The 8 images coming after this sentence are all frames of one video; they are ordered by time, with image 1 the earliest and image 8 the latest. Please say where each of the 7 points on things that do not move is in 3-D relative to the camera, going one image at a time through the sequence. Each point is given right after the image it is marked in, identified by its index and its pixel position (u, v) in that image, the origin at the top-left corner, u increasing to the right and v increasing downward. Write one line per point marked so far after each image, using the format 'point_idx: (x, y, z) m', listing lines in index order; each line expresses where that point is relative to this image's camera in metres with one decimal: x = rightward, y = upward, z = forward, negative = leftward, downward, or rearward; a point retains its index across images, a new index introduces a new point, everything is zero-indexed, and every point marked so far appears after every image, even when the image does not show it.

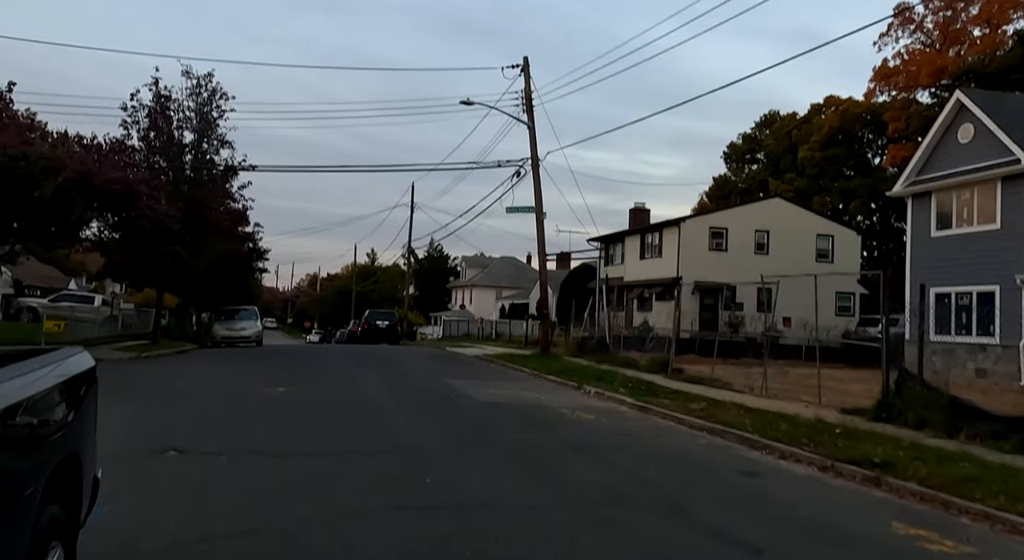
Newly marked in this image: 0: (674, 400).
0: (+3.4, -2.5, +16.1) m
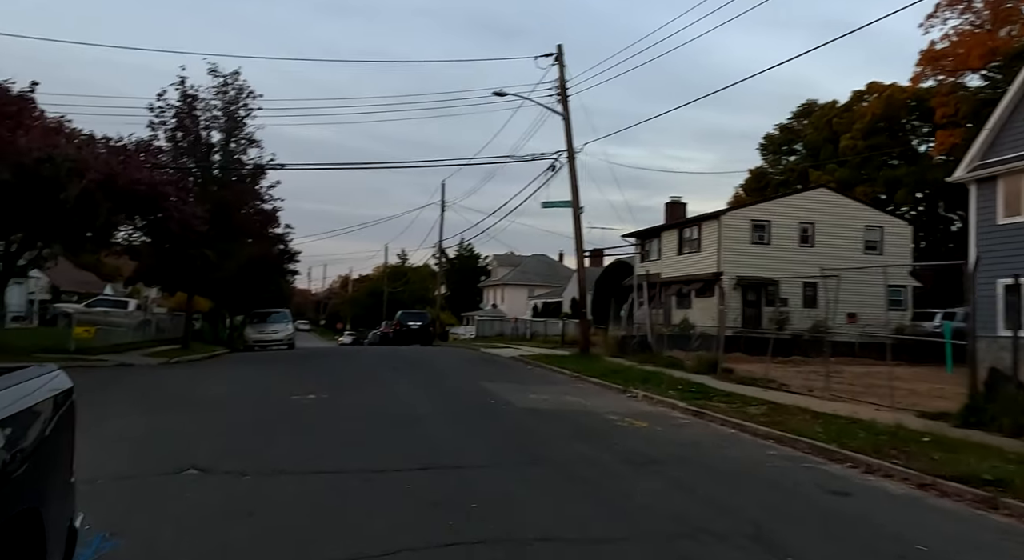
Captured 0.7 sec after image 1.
0: (+4.3, -2.4, +15.0) m
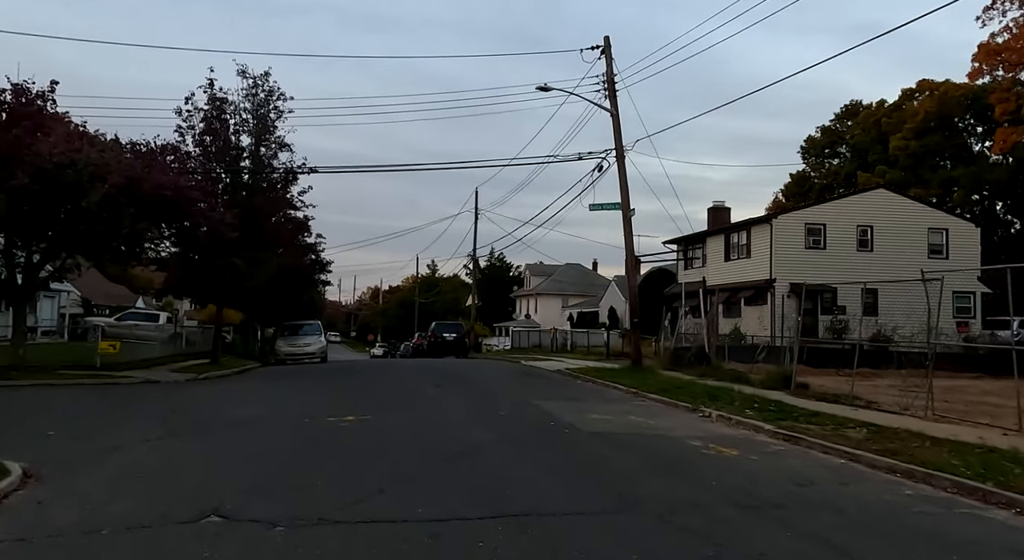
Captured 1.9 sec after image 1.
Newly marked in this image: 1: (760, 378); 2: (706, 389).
0: (+5.3, -2.5, +13.2) m
1: (+6.3, -2.5, +19.5) m
2: (+4.6, -2.6, +18.2) m
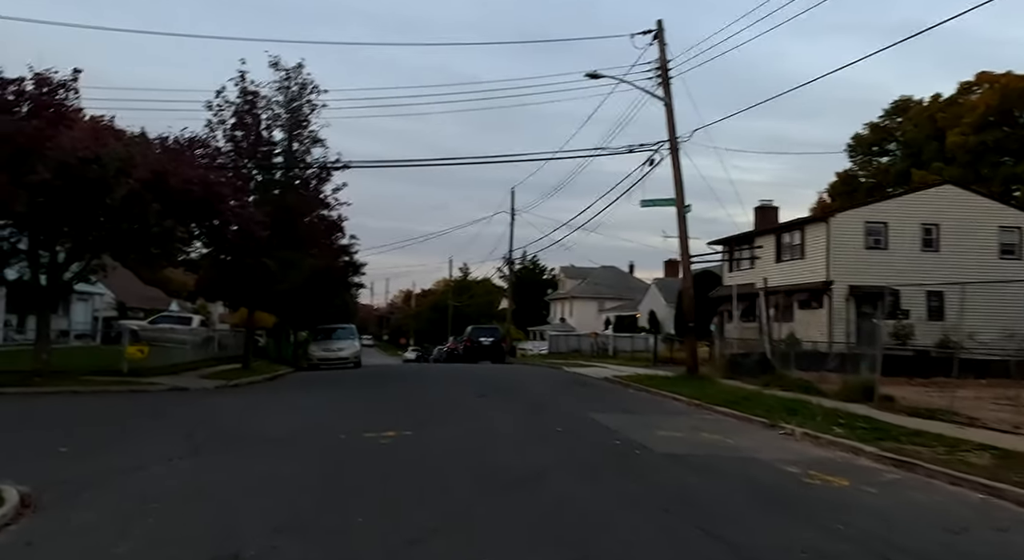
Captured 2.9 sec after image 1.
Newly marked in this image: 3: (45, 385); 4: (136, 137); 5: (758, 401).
0: (+6.3, -2.5, +11.5) m
1: (+7.5, -2.5, +17.7) m
2: (+5.7, -2.6, +16.5) m
3: (-12.0, -2.7, +19.7) m
4: (-9.8, +3.7, +19.9) m
5: (+5.4, -2.6, +16.7) m
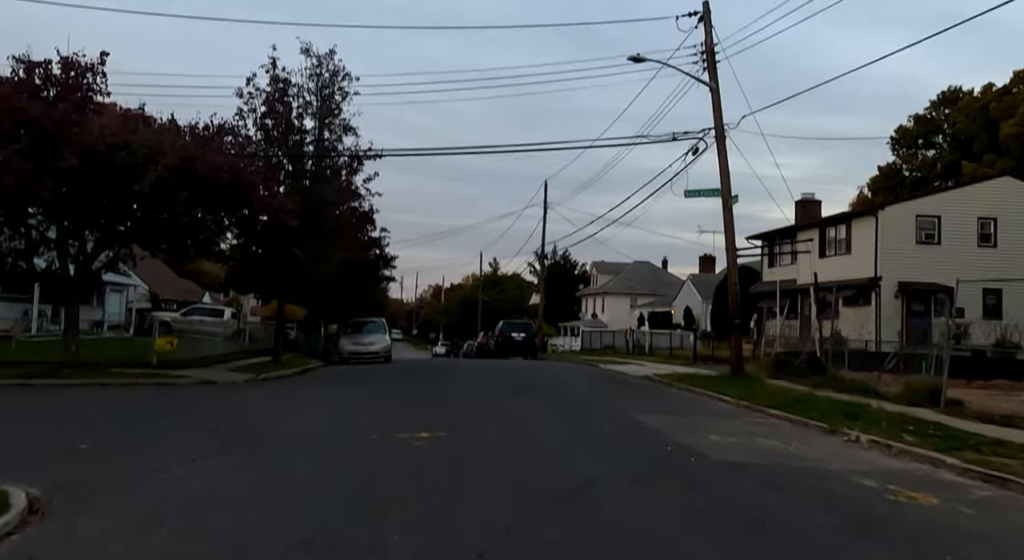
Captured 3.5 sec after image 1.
0: (+6.9, -2.4, +10.4) m
1: (+8.3, -2.4, +16.6) m
2: (+6.5, -2.5, +15.4) m
3: (-11.1, -2.5, +19.4) m
4: (-8.8, +4.0, +19.4) m
5: (+6.2, -2.5, +15.6) m
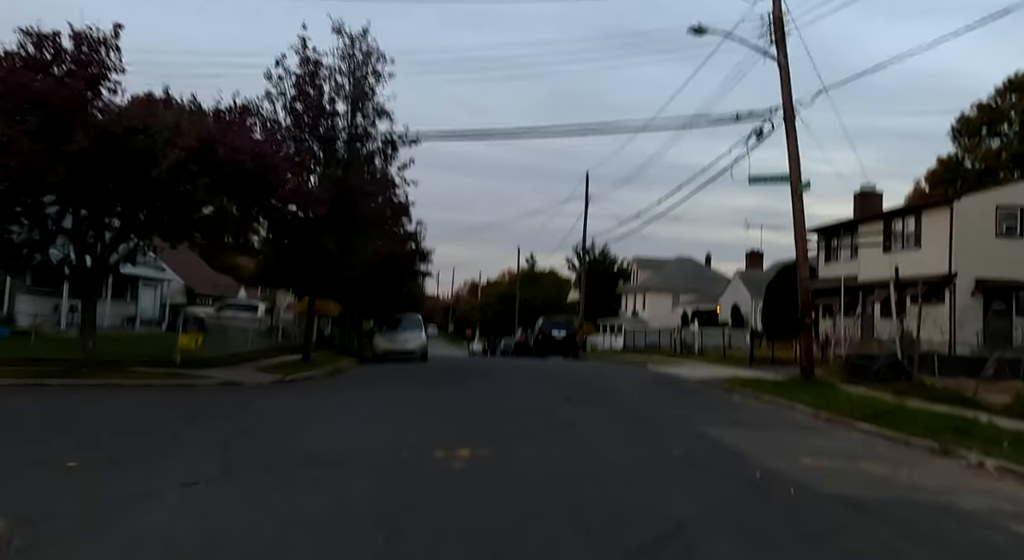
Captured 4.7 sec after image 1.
0: (+7.5, -2.3, +8.4) m
1: (+9.3, -2.3, +14.5) m
2: (+7.4, -2.4, +13.4) m
3: (-10.0, -2.3, +18.1) m
4: (-7.7, +4.1, +18.1) m
5: (+7.1, -2.4, +13.6) m
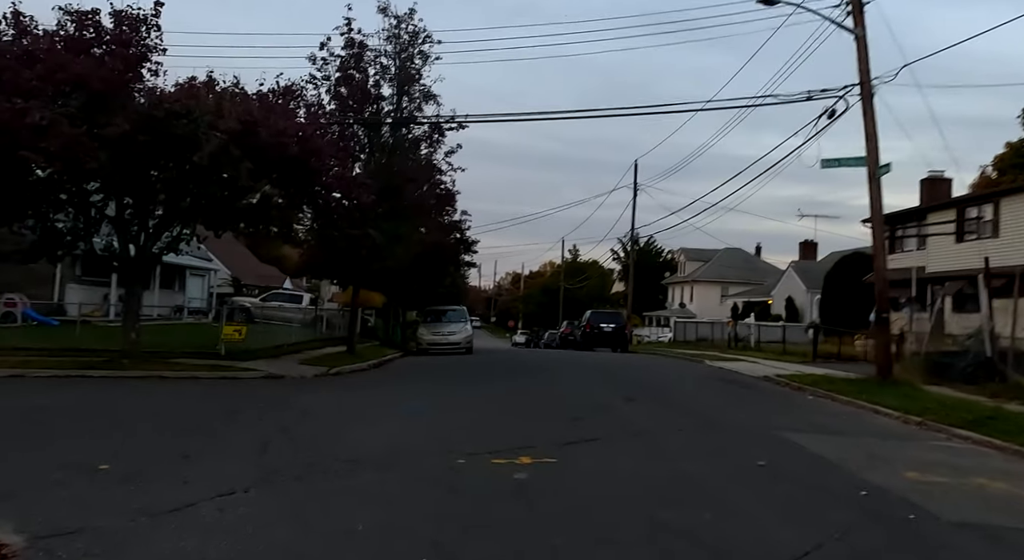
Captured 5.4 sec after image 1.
0: (+8.2, -2.3, +7.0) m
1: (+10.3, -2.2, +13.1) m
2: (+8.4, -2.3, +12.0) m
3: (-8.8, -2.1, +17.7) m
4: (-6.5, +4.4, +17.4) m
5: (+8.0, -2.3, +12.3) m
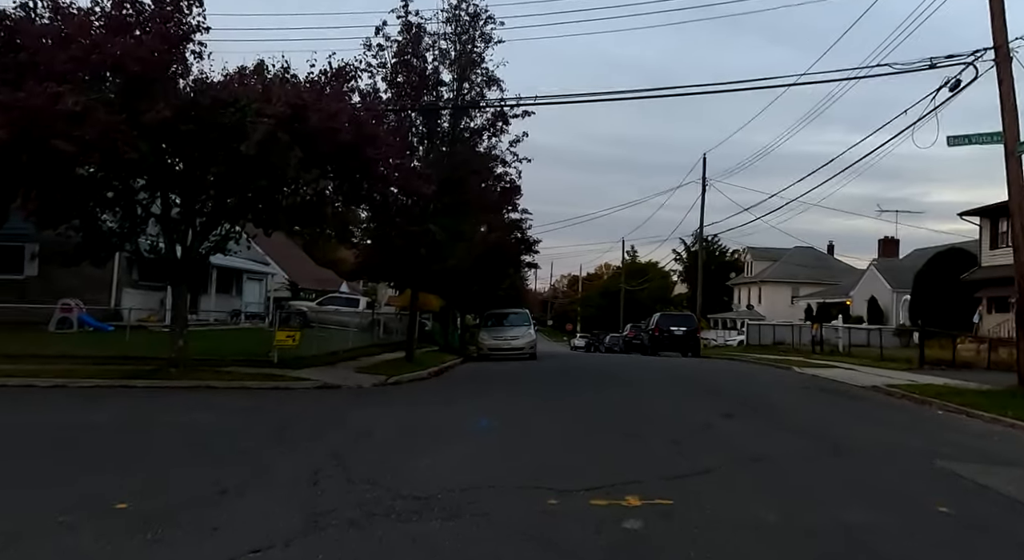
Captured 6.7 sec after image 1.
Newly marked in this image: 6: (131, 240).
0: (+9.0, -2.1, +4.5) m
1: (+11.5, -2.1, +10.4) m
2: (+9.6, -2.2, +9.5) m
3: (-7.1, -2.1, +16.4) m
4: (-4.9, +4.3, +16.0) m
5: (+9.2, -2.2, +9.8) m
6: (-8.9, +1.0, +18.0) m
